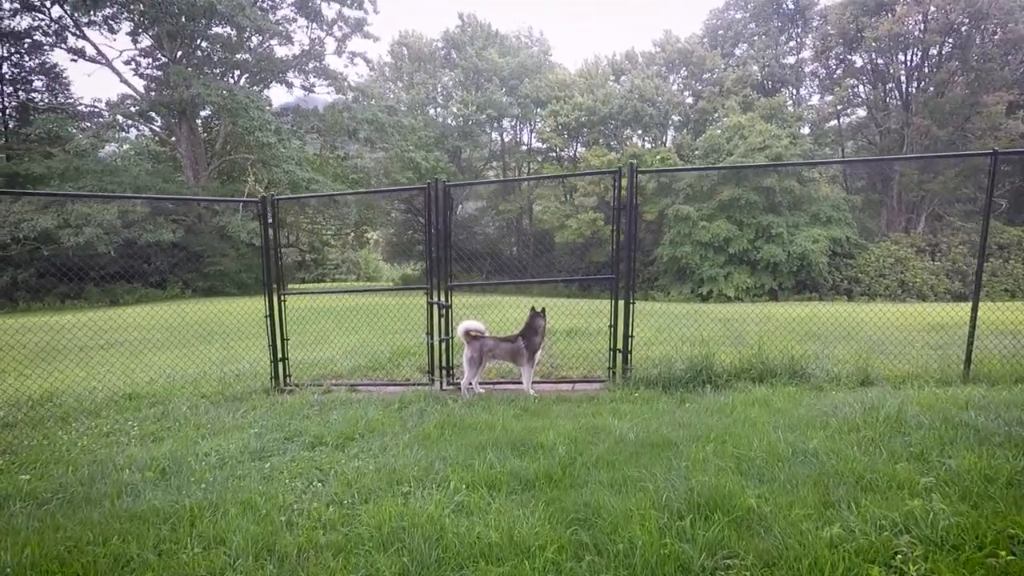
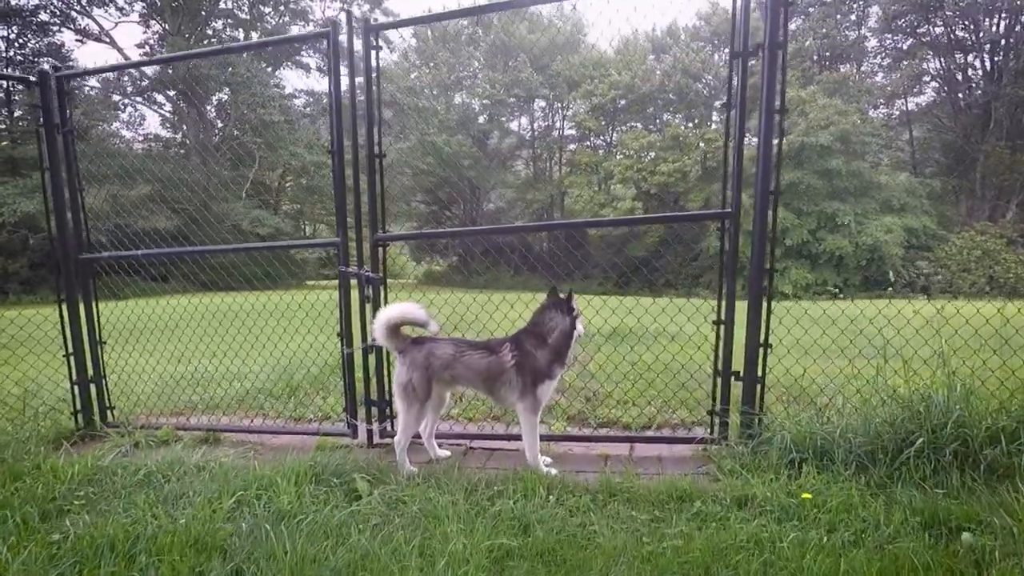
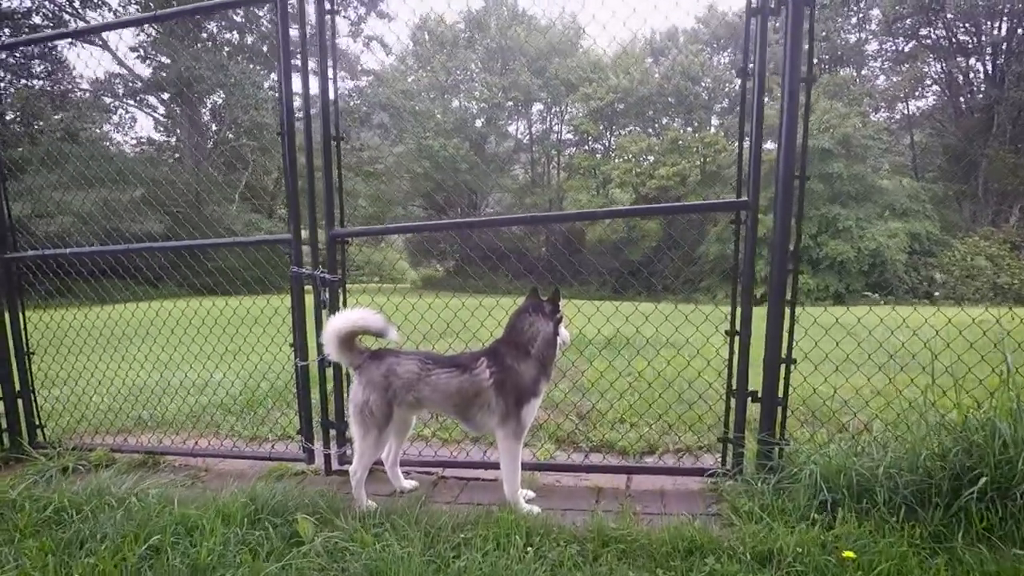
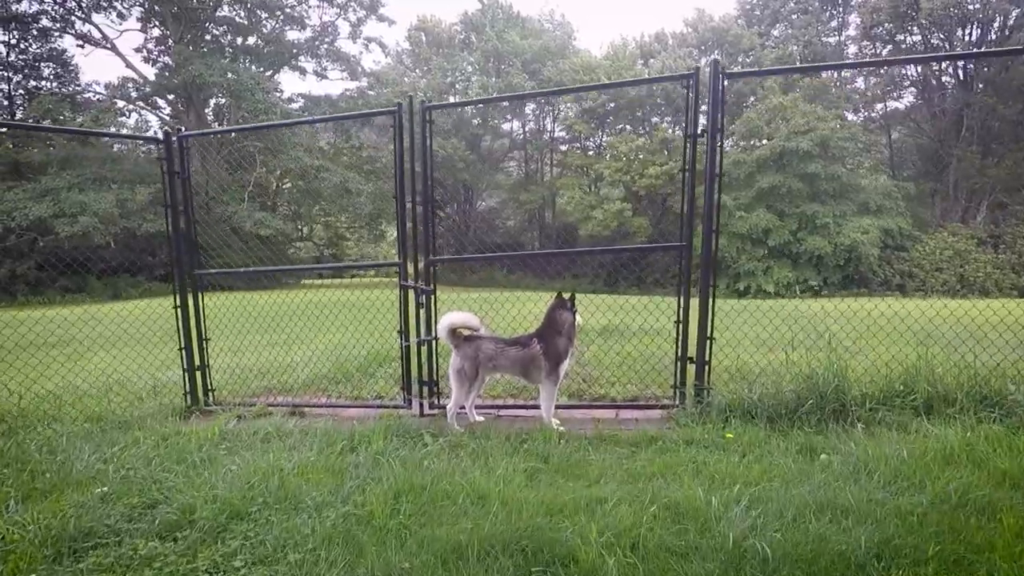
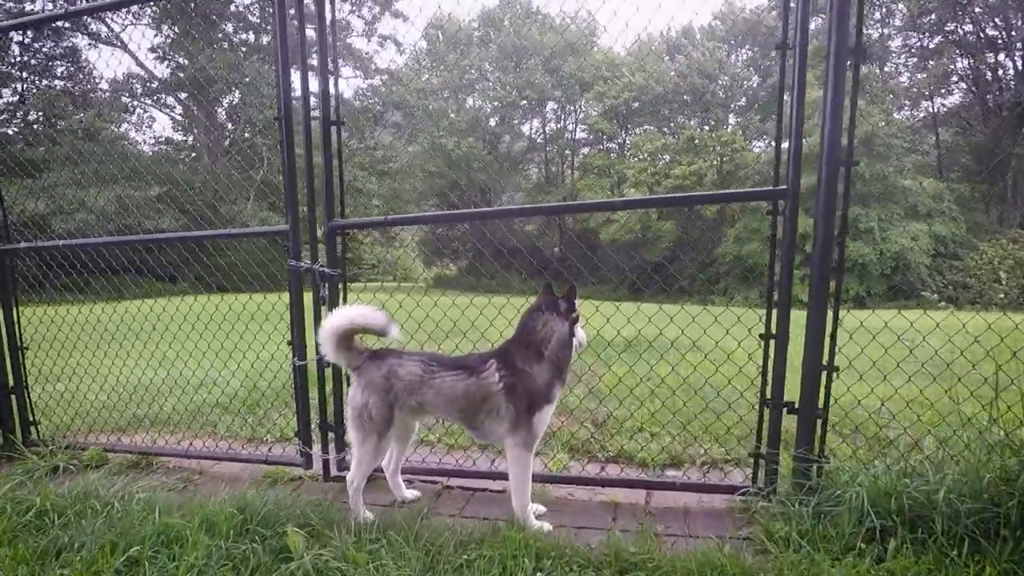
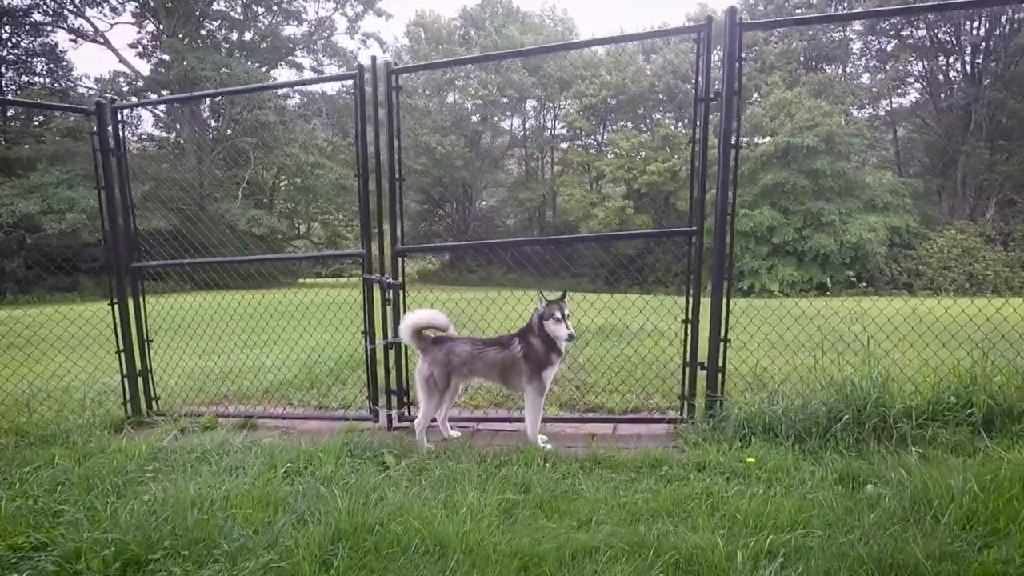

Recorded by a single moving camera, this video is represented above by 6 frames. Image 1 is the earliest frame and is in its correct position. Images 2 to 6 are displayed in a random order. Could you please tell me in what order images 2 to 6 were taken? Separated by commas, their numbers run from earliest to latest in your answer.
4, 6, 2, 3, 5
